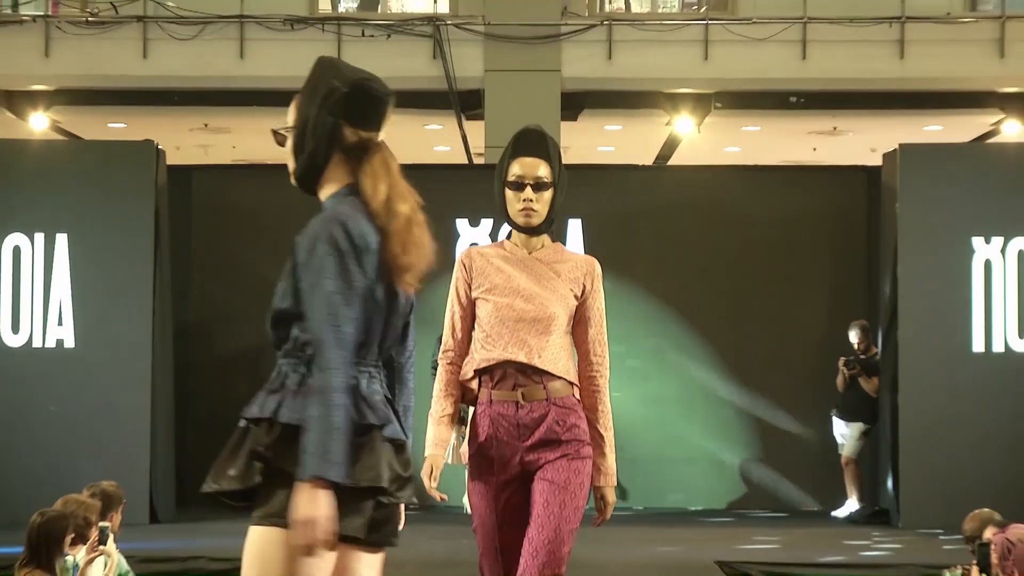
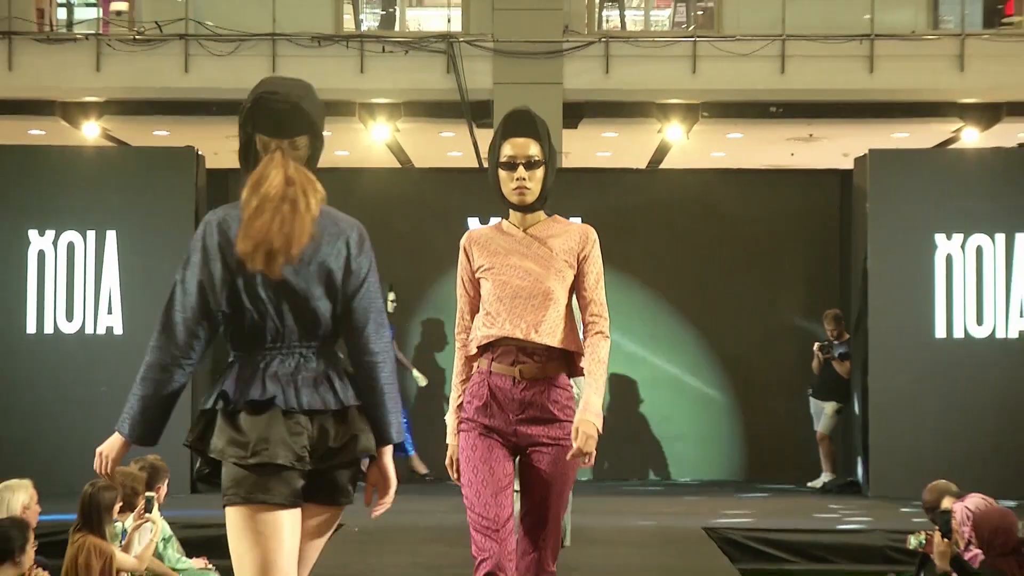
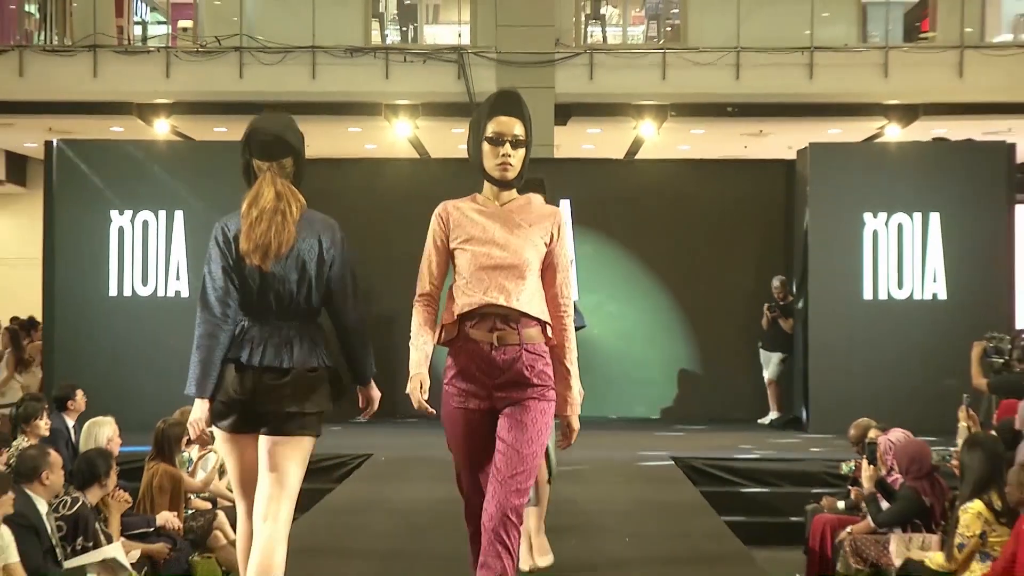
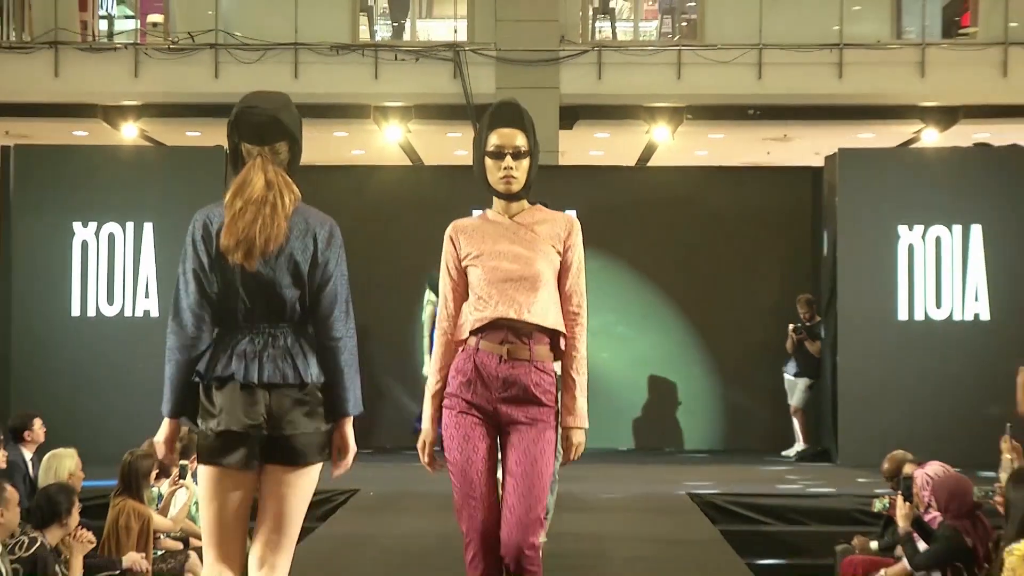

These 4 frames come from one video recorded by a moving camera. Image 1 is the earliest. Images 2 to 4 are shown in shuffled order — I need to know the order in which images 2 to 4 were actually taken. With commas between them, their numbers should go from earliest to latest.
2, 4, 3
